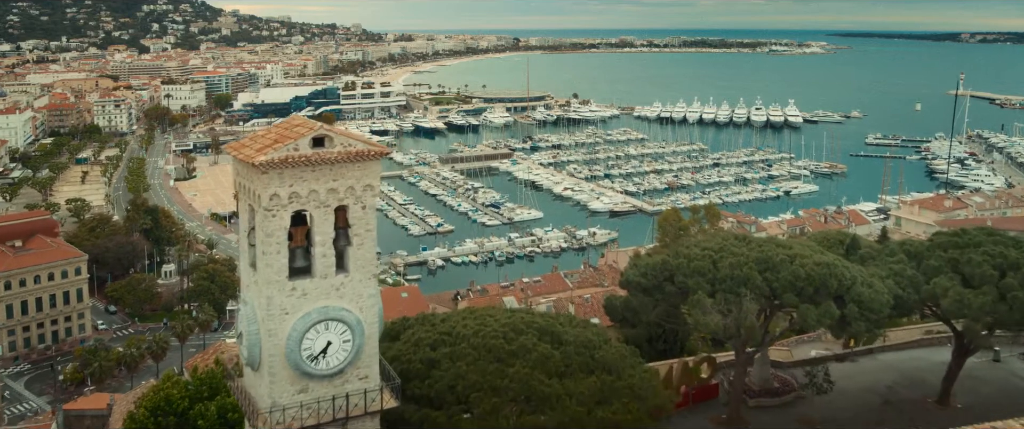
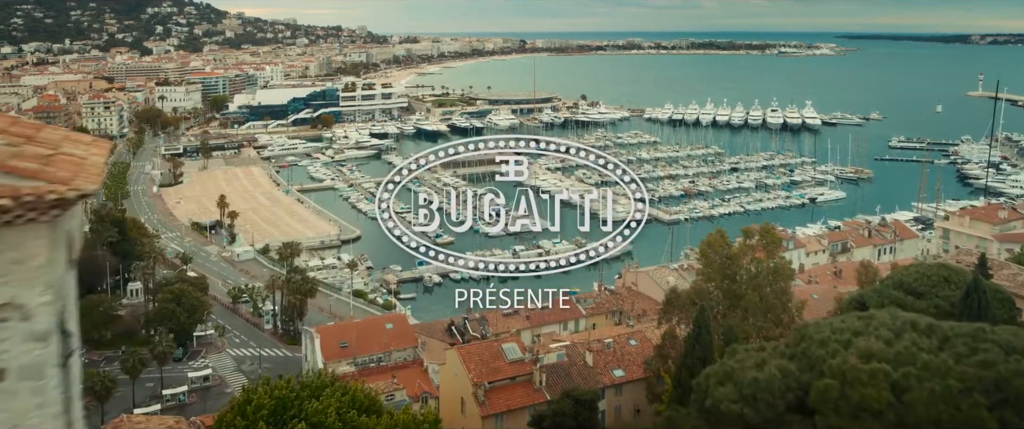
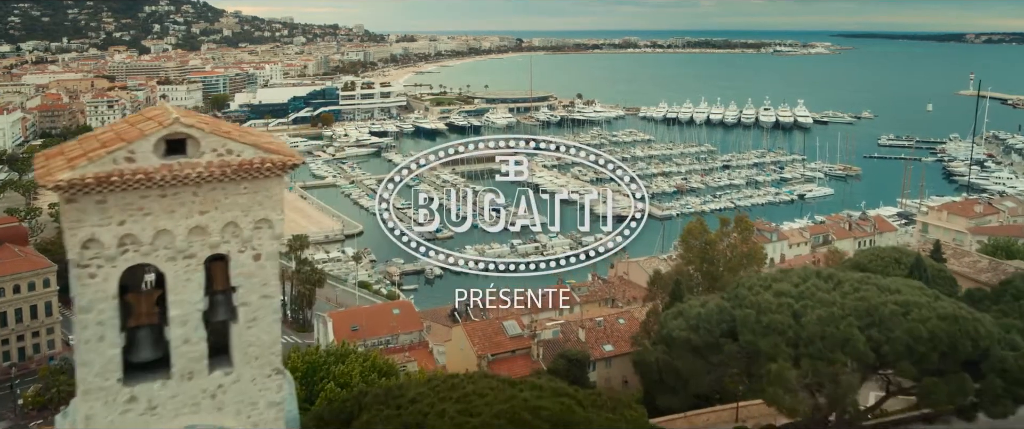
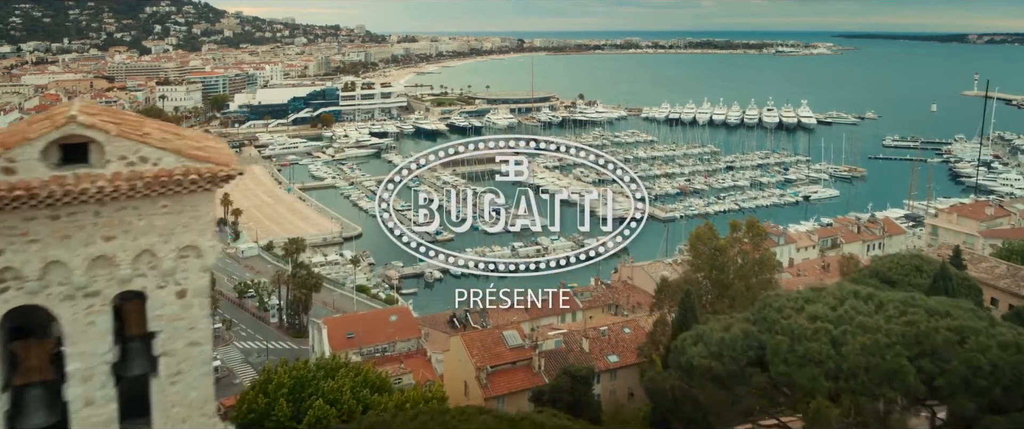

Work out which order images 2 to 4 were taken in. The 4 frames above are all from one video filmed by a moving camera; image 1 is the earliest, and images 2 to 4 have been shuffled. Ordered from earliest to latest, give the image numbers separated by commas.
3, 4, 2
